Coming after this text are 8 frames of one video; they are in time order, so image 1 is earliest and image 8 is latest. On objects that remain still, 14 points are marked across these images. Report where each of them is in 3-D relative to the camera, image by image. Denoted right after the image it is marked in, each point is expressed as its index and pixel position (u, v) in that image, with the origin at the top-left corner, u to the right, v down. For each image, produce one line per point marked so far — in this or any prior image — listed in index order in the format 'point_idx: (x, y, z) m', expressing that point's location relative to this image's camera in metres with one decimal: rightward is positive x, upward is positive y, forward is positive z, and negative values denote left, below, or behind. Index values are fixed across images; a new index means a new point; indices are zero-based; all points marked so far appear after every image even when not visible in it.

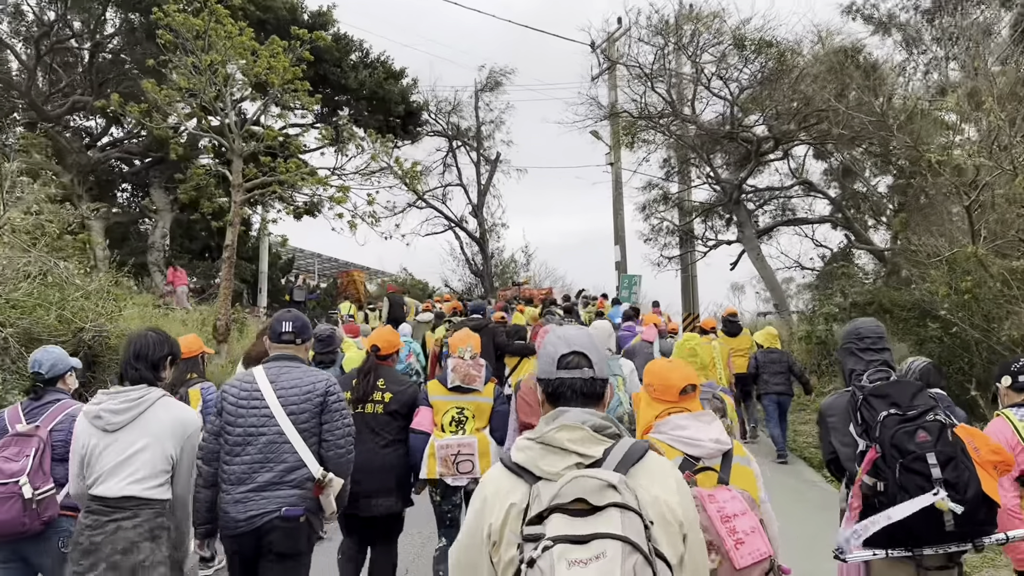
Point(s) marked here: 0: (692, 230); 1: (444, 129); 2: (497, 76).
0: (+3.3, +1.1, +14.0) m
1: (-1.5, +3.7, +17.9) m
2: (-0.3, +4.5, +16.6) m
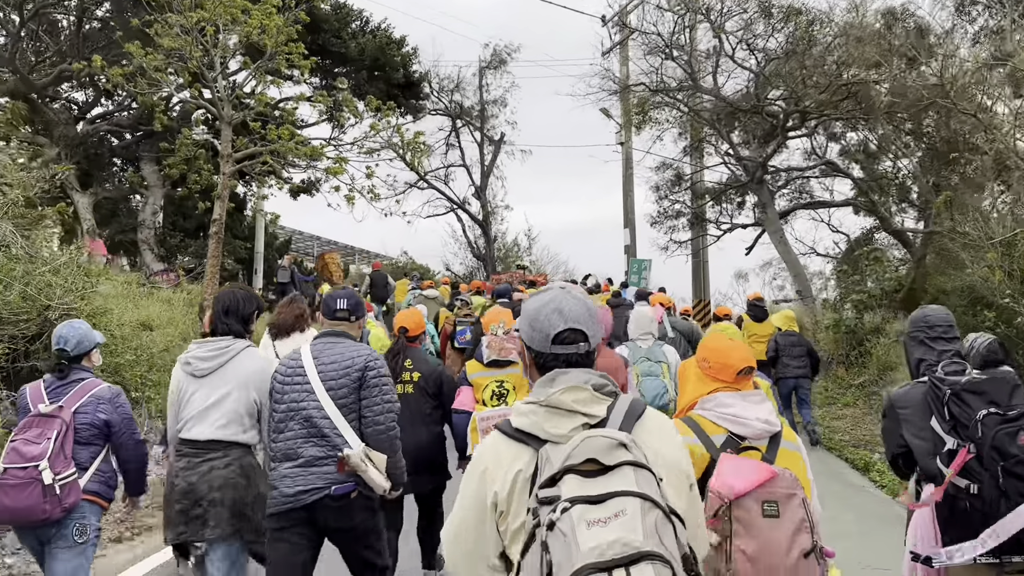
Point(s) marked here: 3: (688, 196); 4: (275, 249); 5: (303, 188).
0: (+3.4, +1.3, +13.6) m
1: (-1.4, +4.0, +17.4) m
2: (-0.2, +4.9, +16.1) m
3: (+3.1, +1.7, +13.8) m
4: (-6.0, +1.0, +19.7) m
5: (-3.2, +1.6, +12.1) m
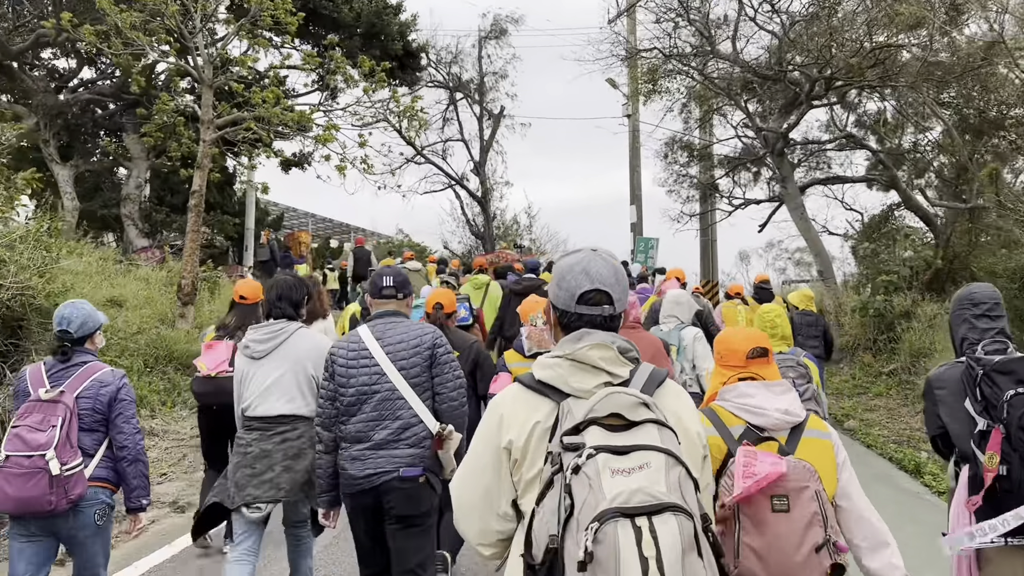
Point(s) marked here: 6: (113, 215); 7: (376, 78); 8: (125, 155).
0: (+3.4, +1.7, +13.1) m
1: (-1.4, +4.5, +16.8) m
2: (-0.2, +5.3, +15.6) m
3: (+3.1, +2.0, +13.3) m
4: (-6.0, +1.5, +19.2) m
5: (-3.2, +1.9, +11.6) m
6: (-8.5, +1.6, +16.3) m
7: (-2.0, +3.0, +11.3) m
8: (-7.8, +2.7, +15.6) m
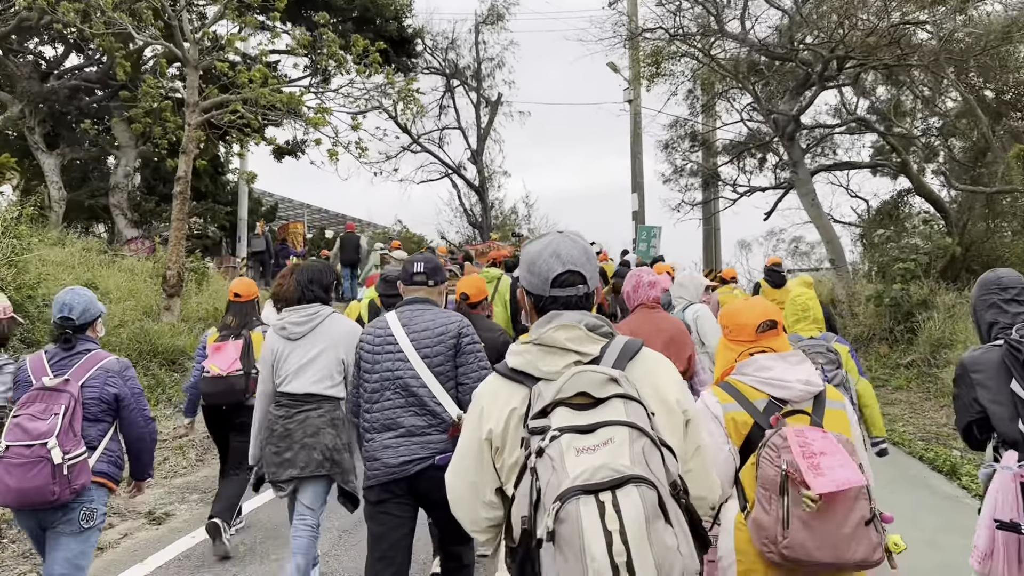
0: (+3.3, +1.8, +12.8) m
1: (-1.5, +4.7, +16.5) m
2: (-0.2, +5.5, +15.2) m
3: (+3.1, +2.2, +13.1) m
4: (-6.1, +1.7, +18.9) m
5: (-3.2, +2.0, +11.3) m
6: (-8.5, +1.7, +16.0) m
7: (-2.0, +3.2, +11.0) m
8: (-7.8, +2.8, +15.3) m
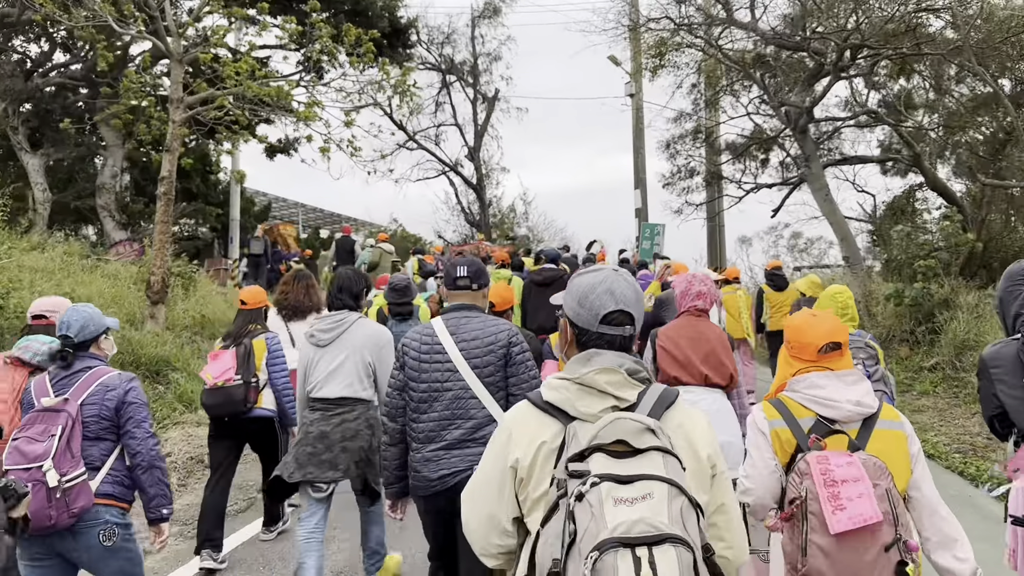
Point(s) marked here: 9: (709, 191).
0: (+3.3, +1.9, +12.6) m
1: (-1.6, +4.7, +16.2) m
2: (-0.3, +5.5, +15.0) m
3: (+3.1, +2.2, +12.8) m
4: (-6.1, +1.7, +18.6) m
5: (-3.3, +2.0, +11.0) m
6: (-8.6, +1.7, +15.7) m
7: (-2.0, +3.1, +10.7) m
8: (-7.9, +2.8, +15.0) m
9: (+3.2, +1.6, +12.9) m
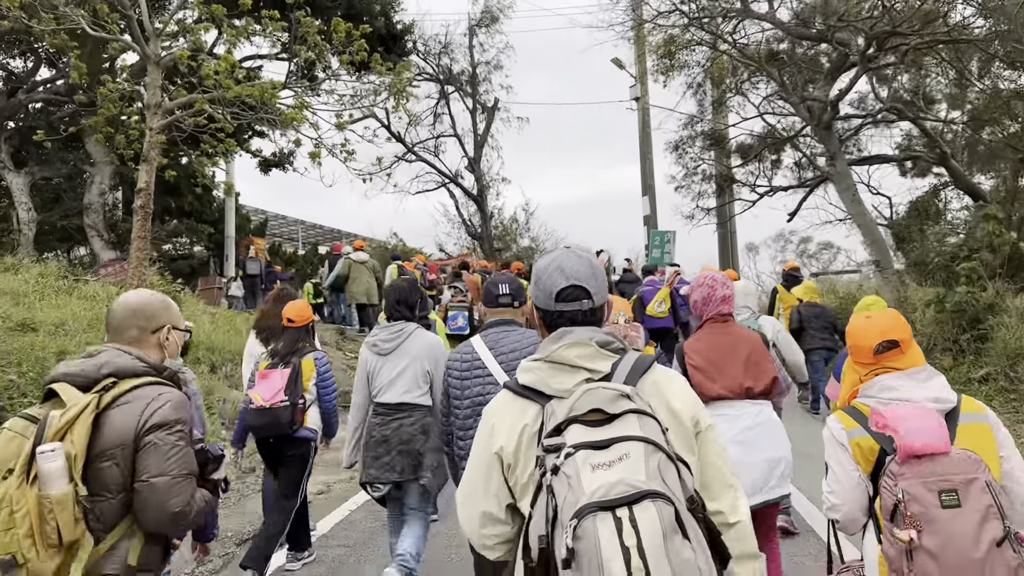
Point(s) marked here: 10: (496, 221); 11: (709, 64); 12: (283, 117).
0: (+3.3, +1.7, +12.2) m
1: (-1.6, +4.4, +15.9) m
2: (-0.3, +5.2, +14.7) m
3: (+3.1, +2.1, +12.4) m
4: (-6.1, +1.3, +18.3) m
5: (-3.2, +1.7, +10.7) m
6: (-8.5, +1.2, +15.4) m
7: (-2.0, +2.9, +10.4) m
8: (-7.8, +2.3, +14.7) m
9: (+3.2, +1.5, +12.5) m
10: (-0.4, +1.7, +19.9) m
11: (+2.7, +3.0, +10.9) m
12: (-2.6, +1.9, +8.8) m
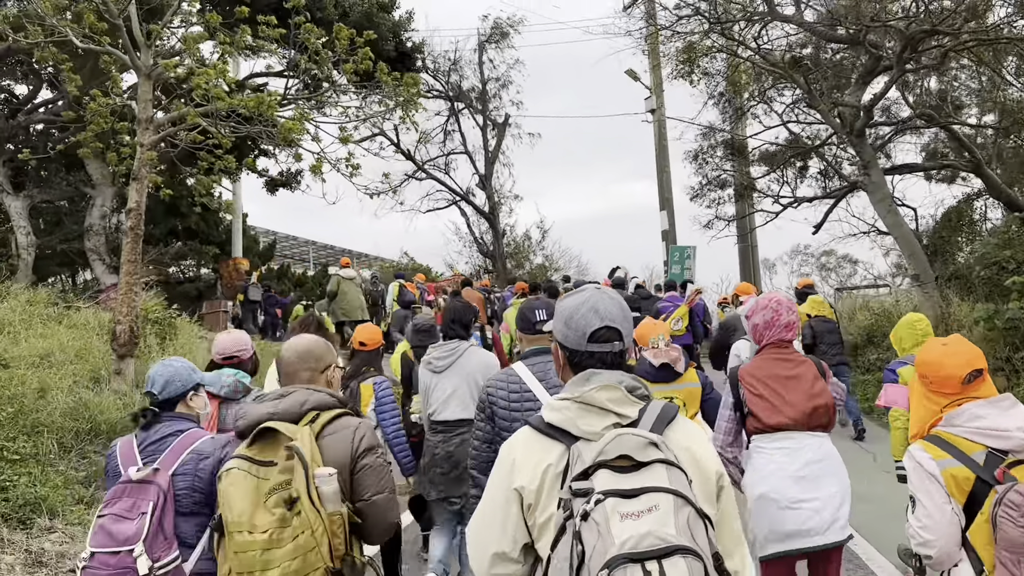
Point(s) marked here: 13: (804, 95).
0: (+3.5, +1.5, +11.9) m
1: (-1.4, +4.0, +15.7) m
2: (-0.2, +4.9, +14.4) m
3: (+3.3, +1.8, +12.1) m
4: (-5.8, +0.8, +18.0) m
5: (-3.1, +1.4, +10.4) m
6: (-8.3, +0.7, +15.2) m
7: (-1.9, +2.6, +10.1) m
8: (-7.6, +1.9, +14.5) m
9: (+3.4, +1.2, +12.1) m
10: (-0.1, +1.2, +19.6) m
11: (+2.8, +2.8, +10.6) m
12: (-2.4, +1.6, +8.5) m
13: (+4.1, +2.7, +11.0) m
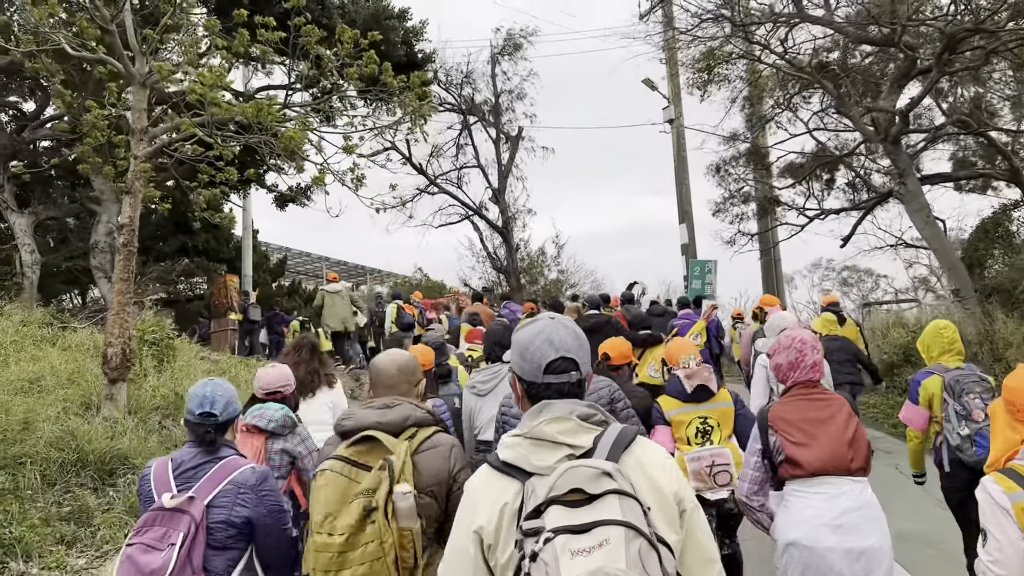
0: (+3.7, +1.3, +11.6) m
1: (-1.1, +3.7, +15.5) m
2: (+0.1, +4.6, +14.3) m
3: (+3.5, +1.6, +11.8) m
4: (-5.5, +0.4, +17.9) m
5: (-2.9, +1.2, +10.2) m
6: (-8.0, +0.4, +15.1) m
7: (-1.7, +2.4, +10.0) m
8: (-7.4, +1.6, +14.4) m
9: (+3.7, +1.0, +11.8) m
10: (+0.2, +0.8, +19.4) m
11: (+3.0, +2.6, +10.3) m
12: (-2.3, +1.5, +8.3) m
13: (+4.3, +2.5, +10.7) m
